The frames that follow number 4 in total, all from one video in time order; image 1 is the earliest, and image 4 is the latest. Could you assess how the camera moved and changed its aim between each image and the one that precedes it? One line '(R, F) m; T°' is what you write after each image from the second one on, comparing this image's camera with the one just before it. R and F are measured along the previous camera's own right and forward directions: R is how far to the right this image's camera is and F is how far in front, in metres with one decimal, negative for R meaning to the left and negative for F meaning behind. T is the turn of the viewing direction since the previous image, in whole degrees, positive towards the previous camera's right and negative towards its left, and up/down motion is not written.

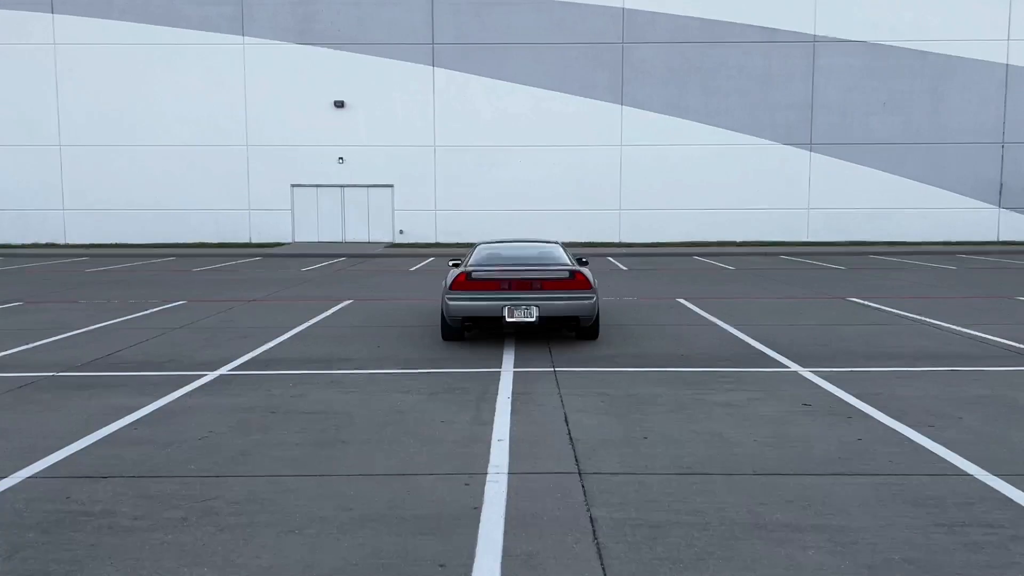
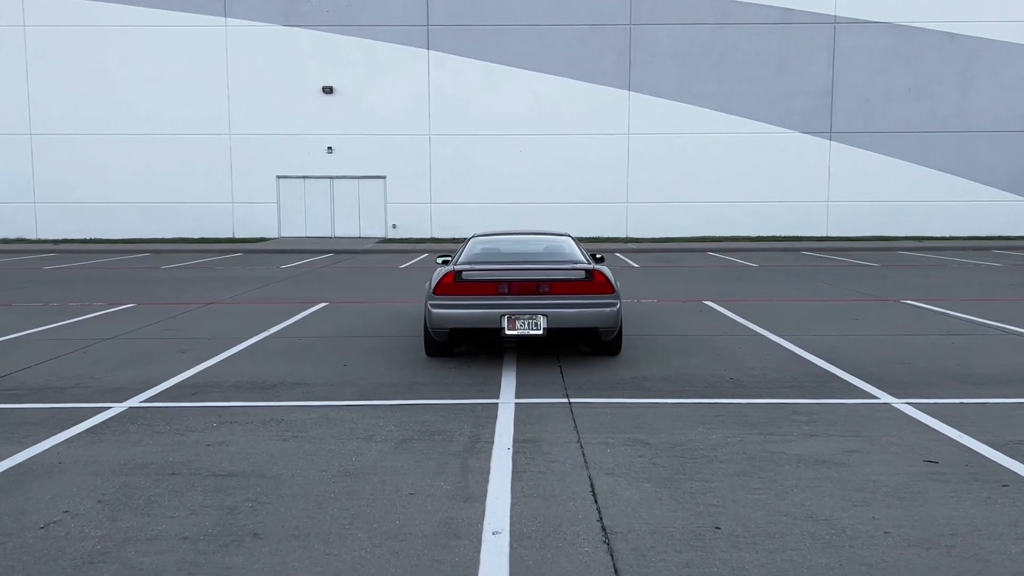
(0.0, +1.8) m; 0°
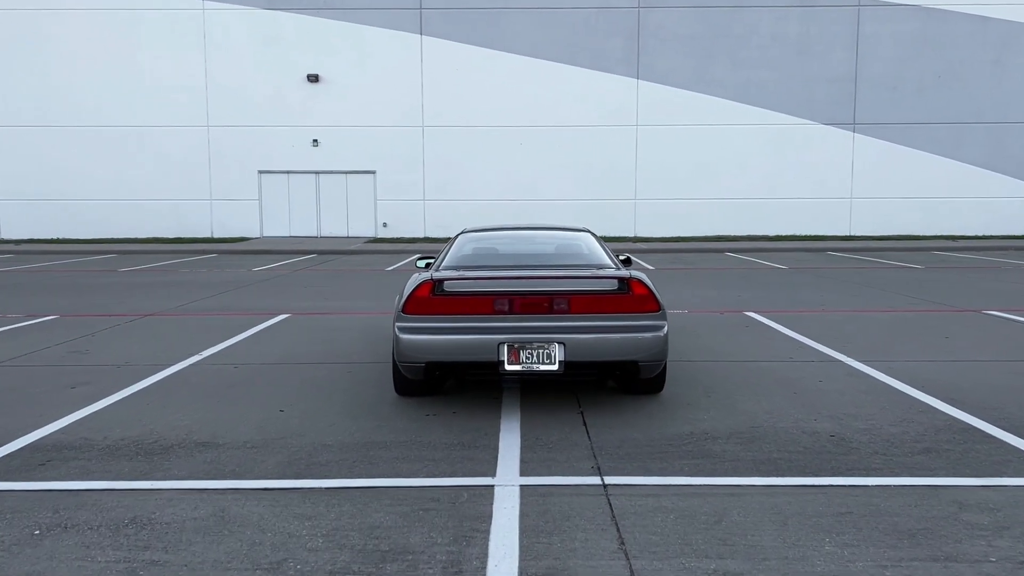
(0.0, +2.0) m; 0°
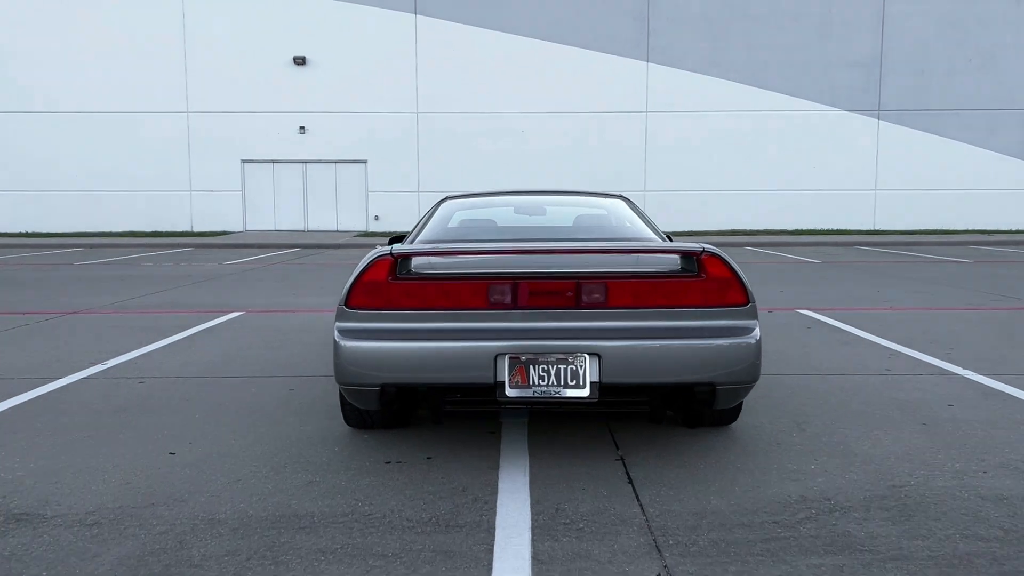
(0.0, +1.7) m; 0°
